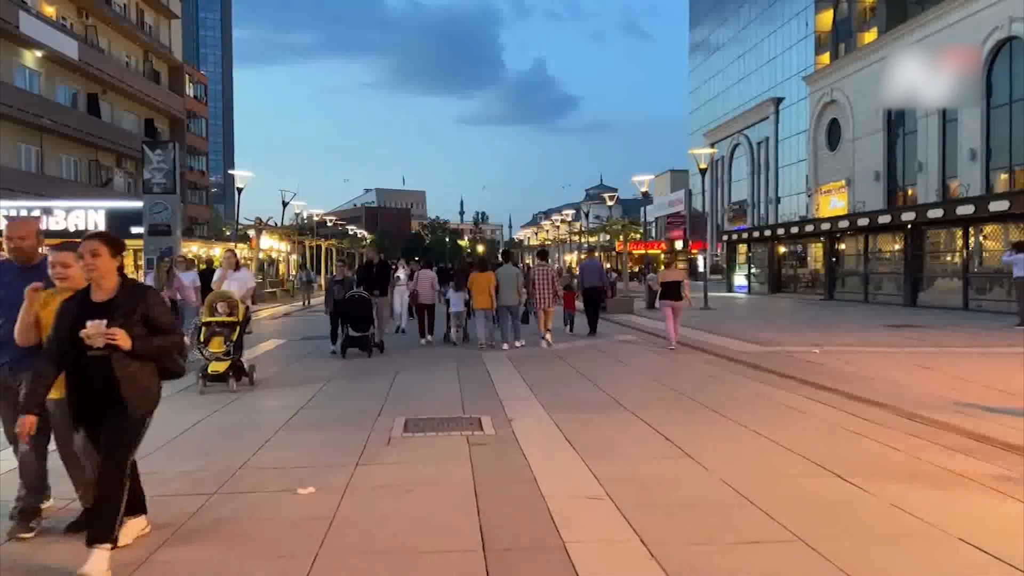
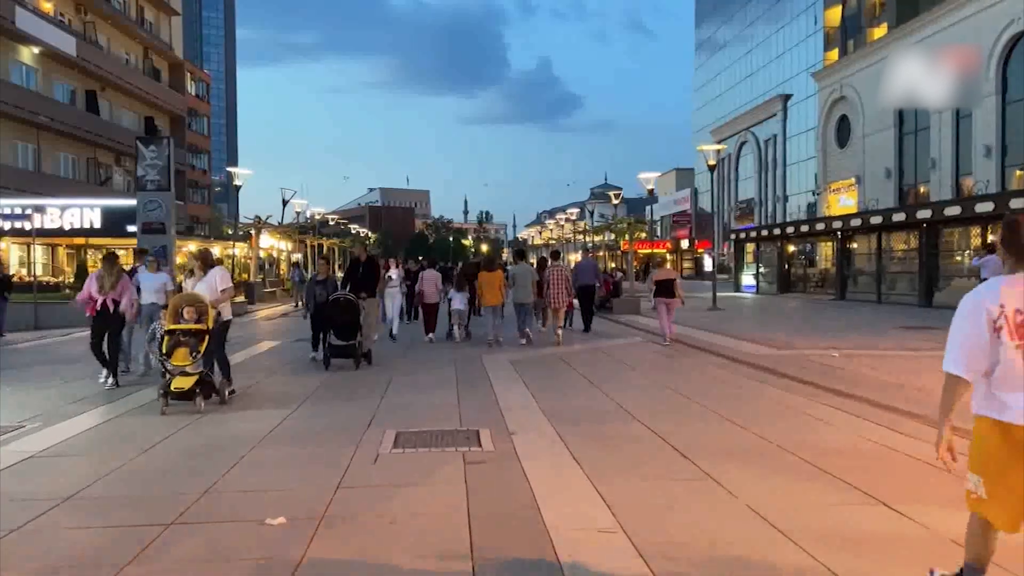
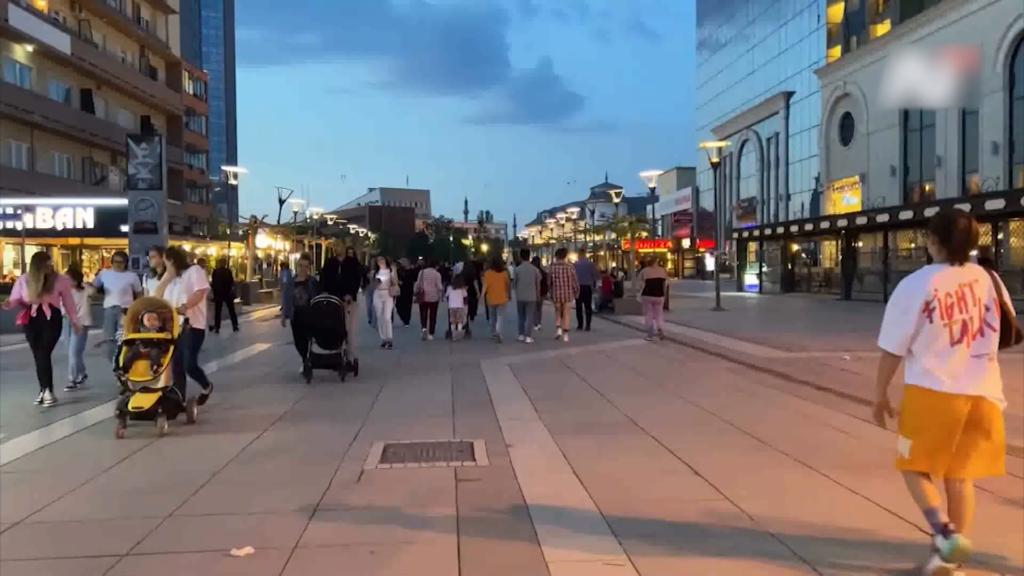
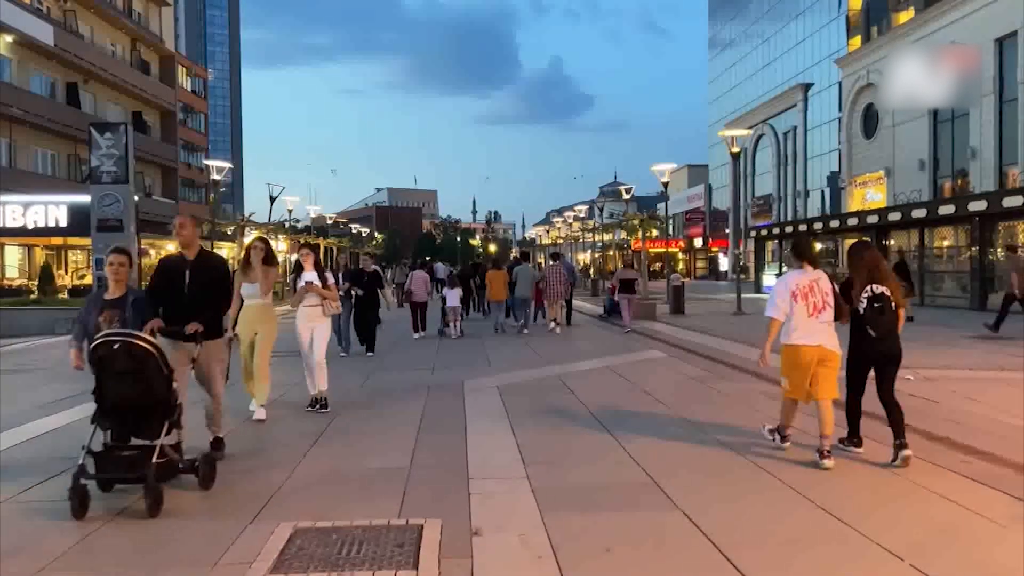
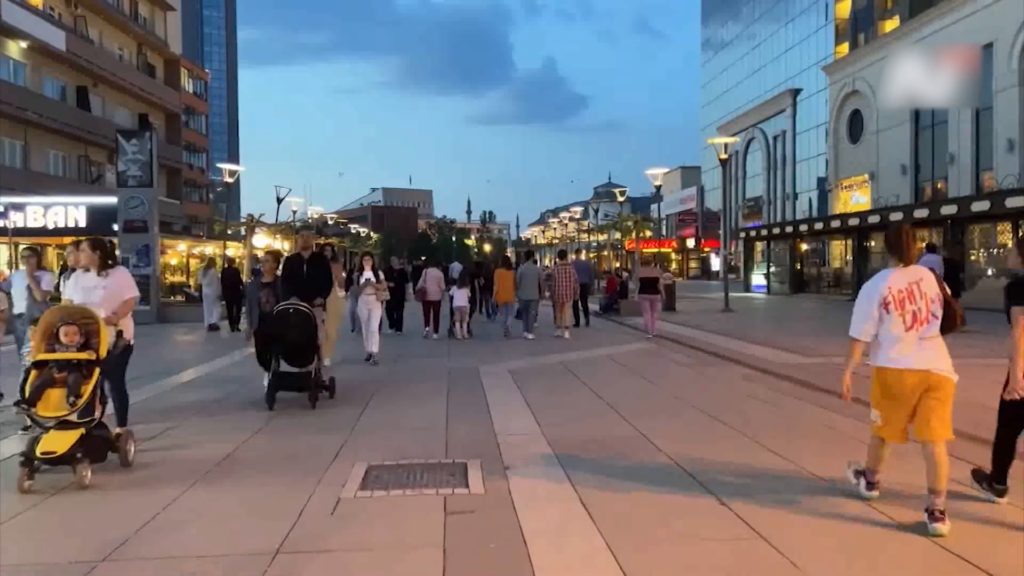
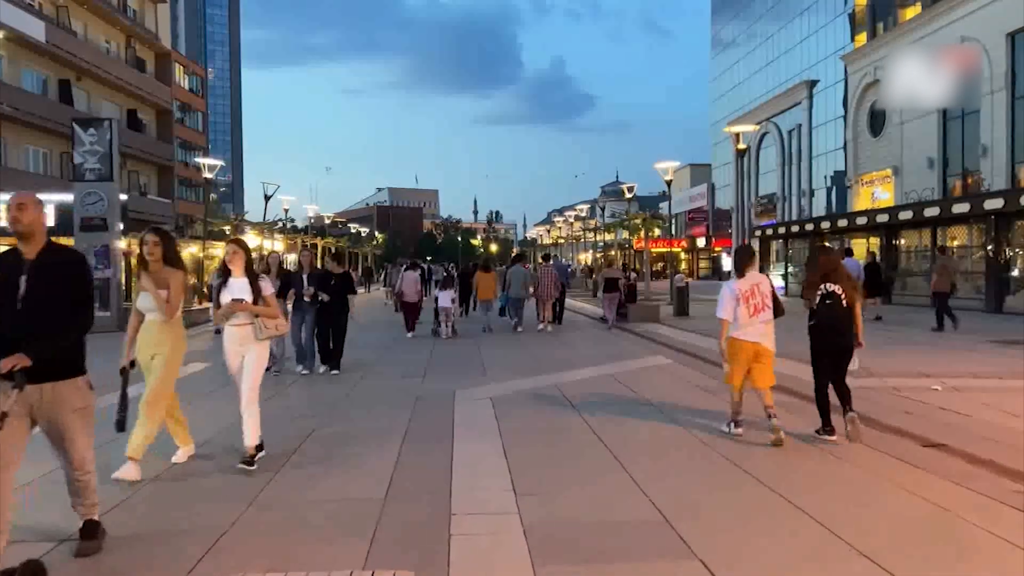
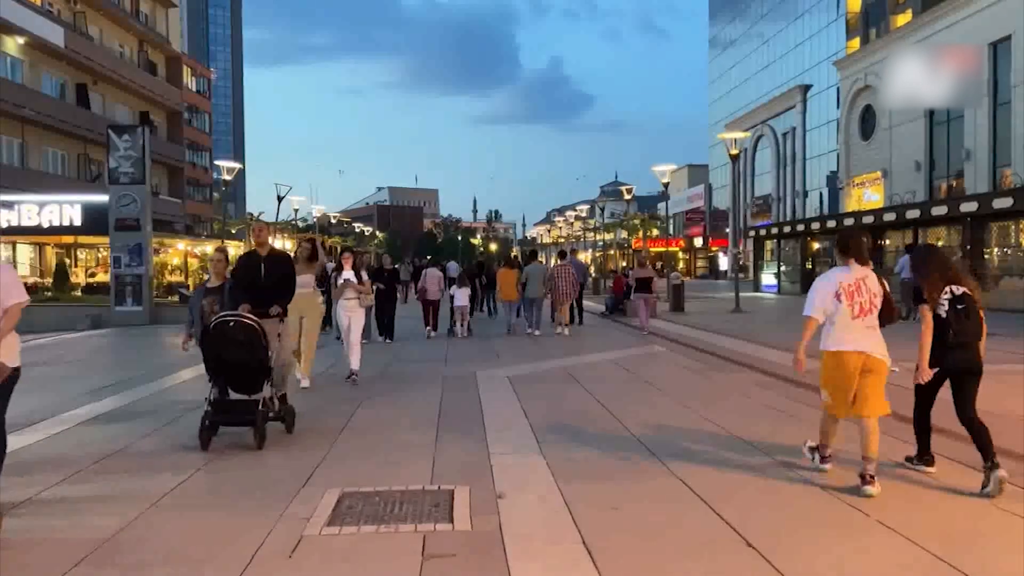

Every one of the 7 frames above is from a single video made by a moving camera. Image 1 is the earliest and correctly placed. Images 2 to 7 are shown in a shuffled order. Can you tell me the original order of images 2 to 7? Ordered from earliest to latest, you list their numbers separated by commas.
2, 3, 5, 7, 4, 6
